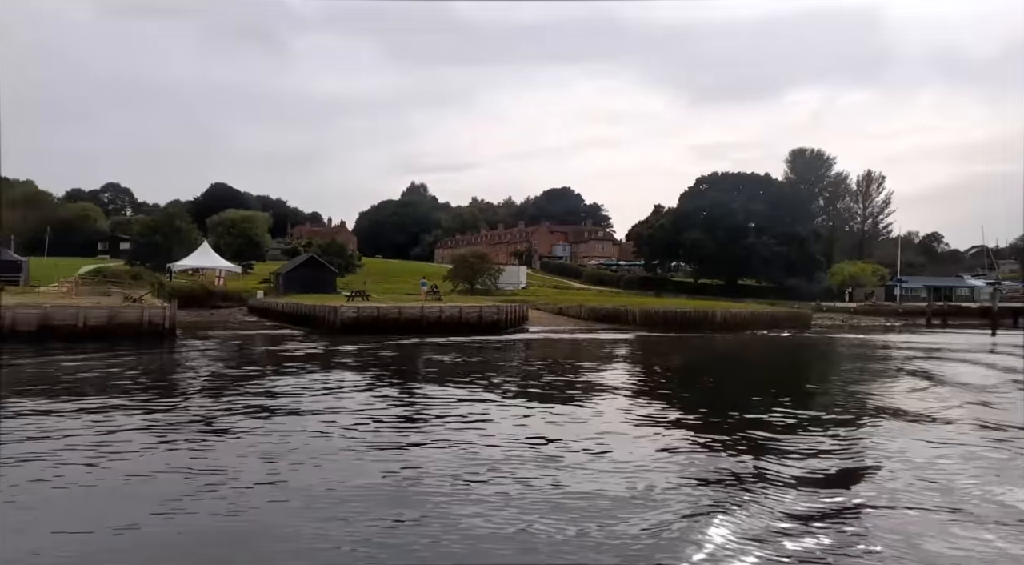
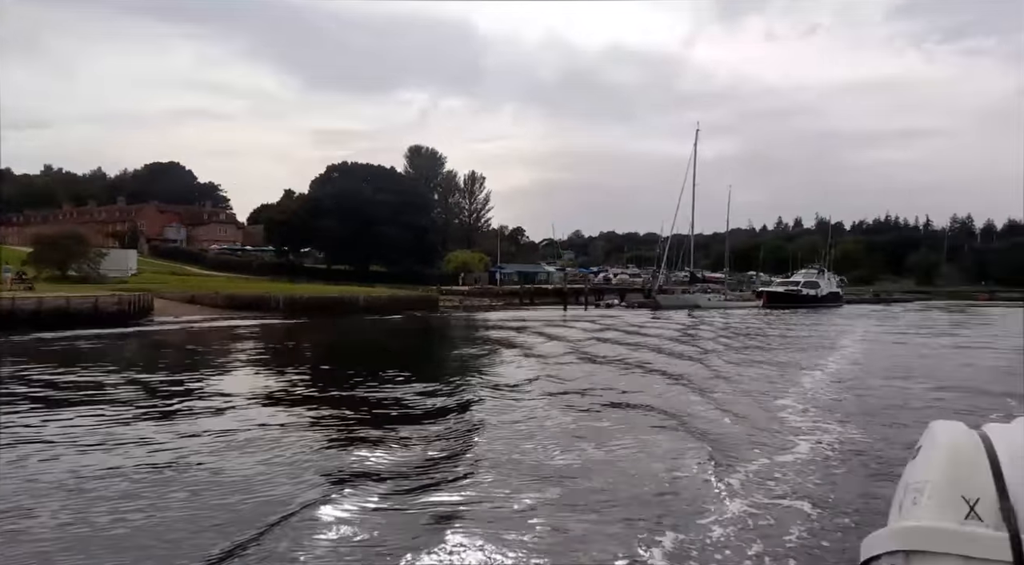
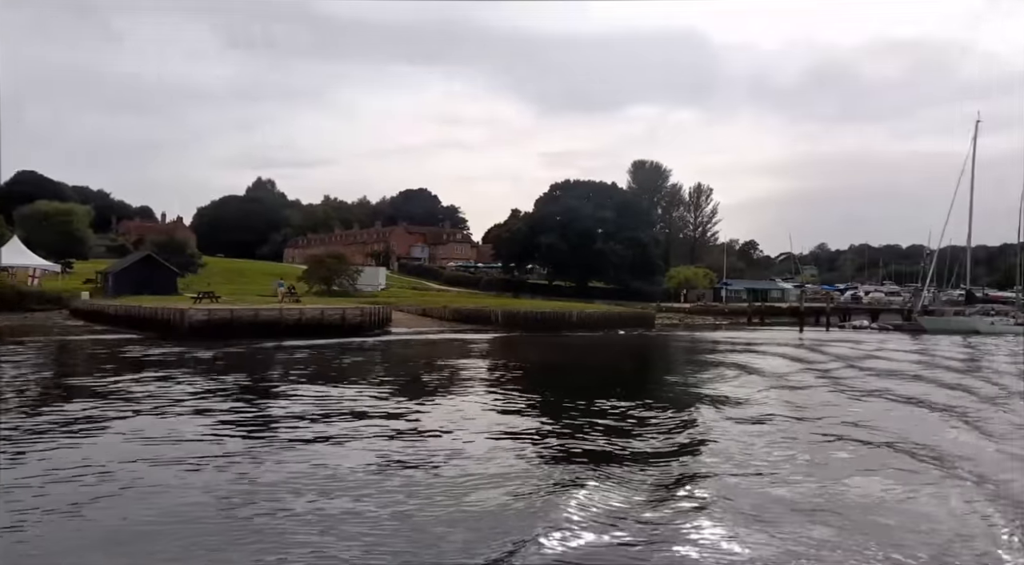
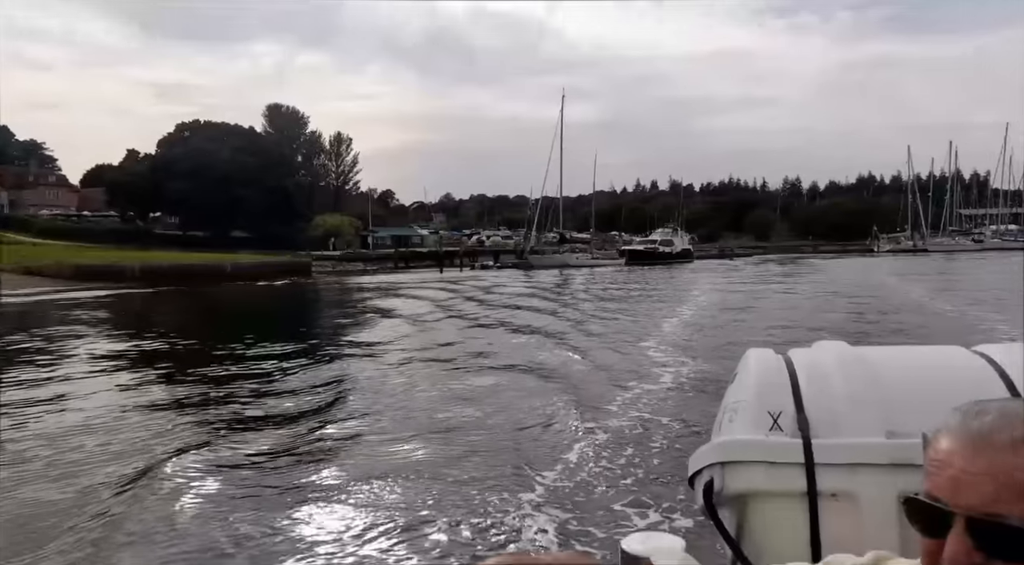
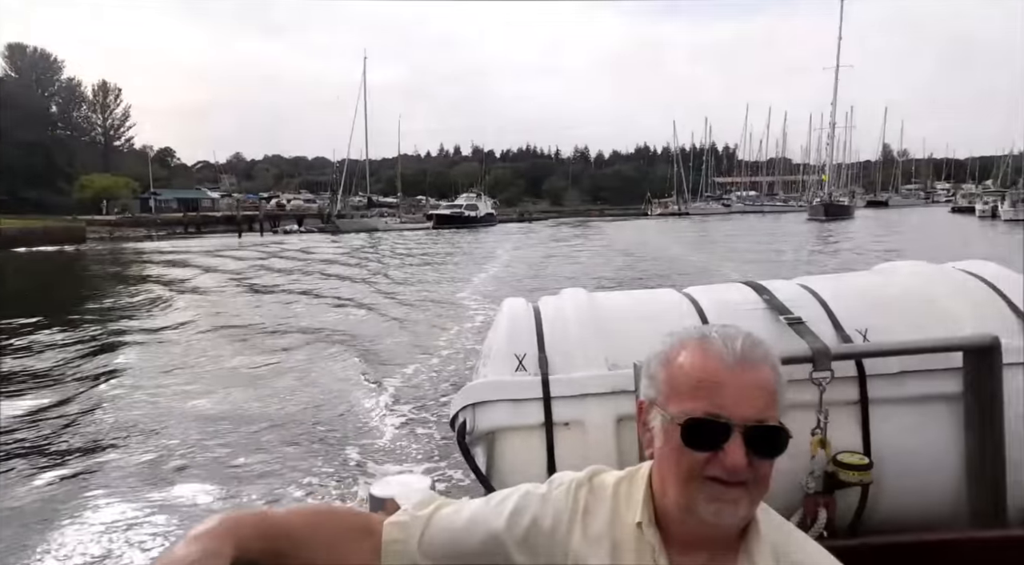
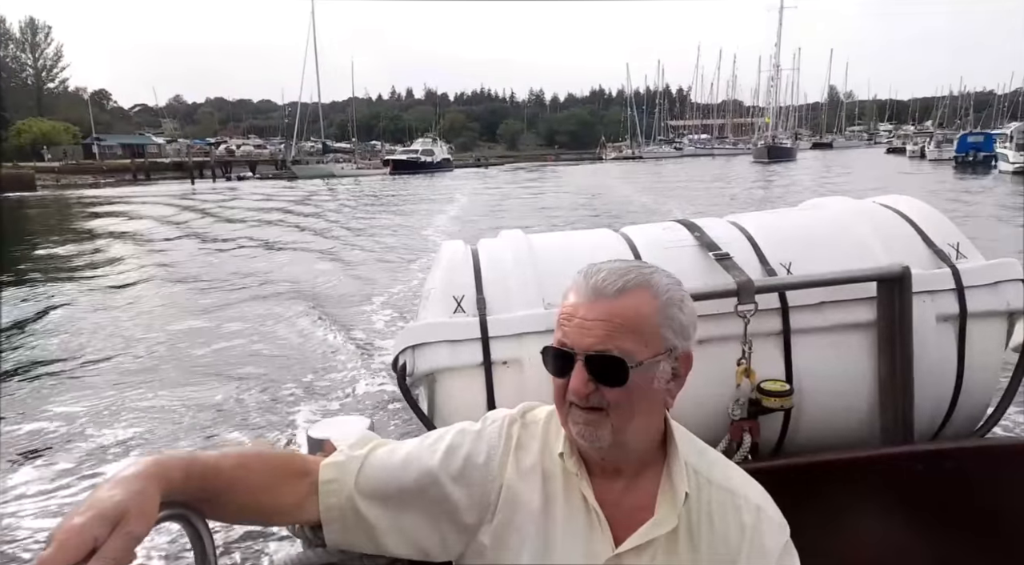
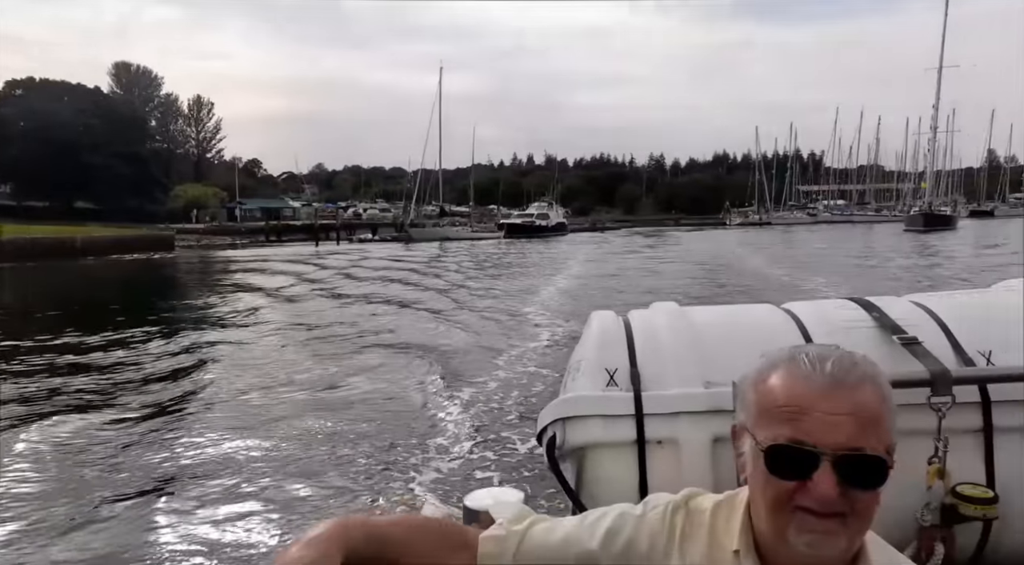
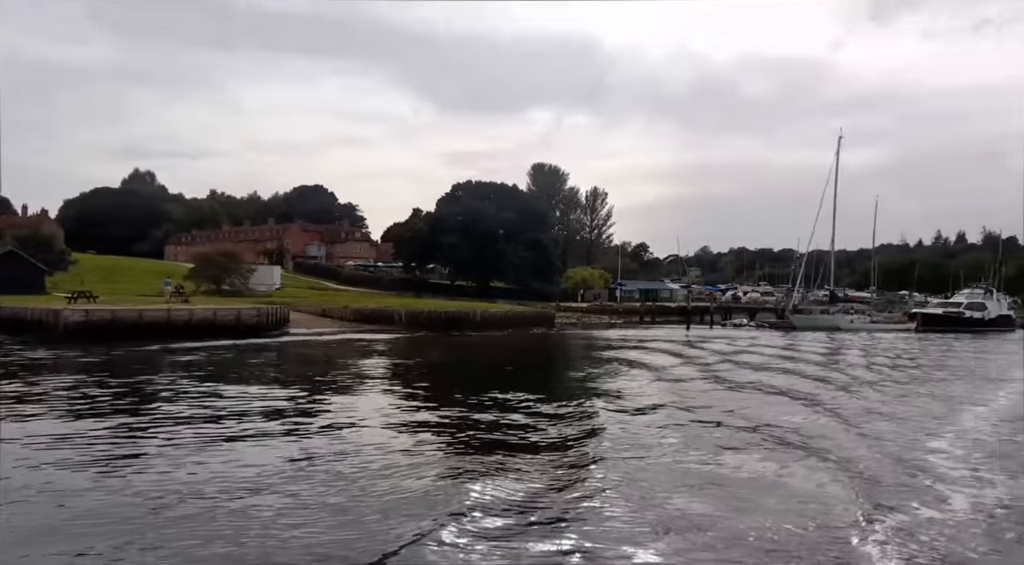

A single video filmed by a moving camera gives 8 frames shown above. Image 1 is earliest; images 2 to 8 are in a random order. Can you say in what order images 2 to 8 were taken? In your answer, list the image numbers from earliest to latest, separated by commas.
3, 8, 2, 4, 7, 5, 6
